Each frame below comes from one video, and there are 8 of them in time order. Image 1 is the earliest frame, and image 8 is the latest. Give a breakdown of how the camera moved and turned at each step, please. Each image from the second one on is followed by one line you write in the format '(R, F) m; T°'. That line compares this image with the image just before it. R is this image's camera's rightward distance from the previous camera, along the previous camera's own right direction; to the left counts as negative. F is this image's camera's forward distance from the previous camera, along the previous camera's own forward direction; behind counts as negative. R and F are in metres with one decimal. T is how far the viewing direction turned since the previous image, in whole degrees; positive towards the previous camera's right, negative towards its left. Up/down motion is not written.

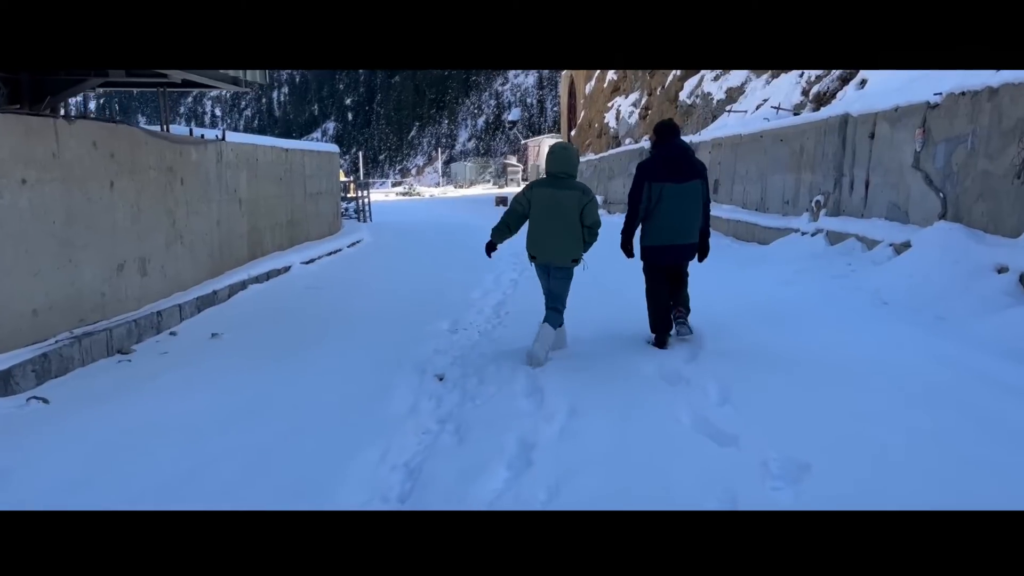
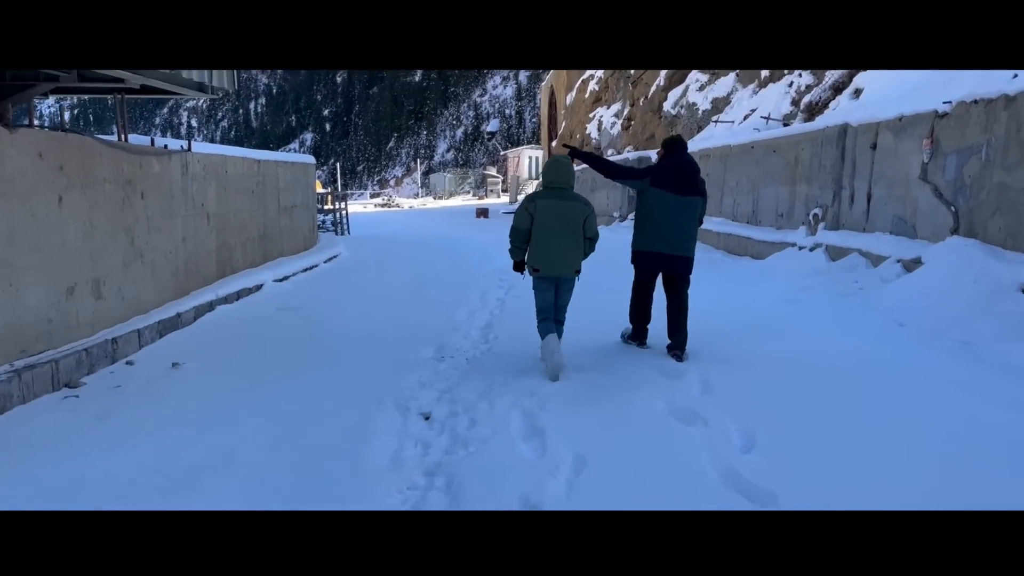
(-0.1, +0.5) m; +1°
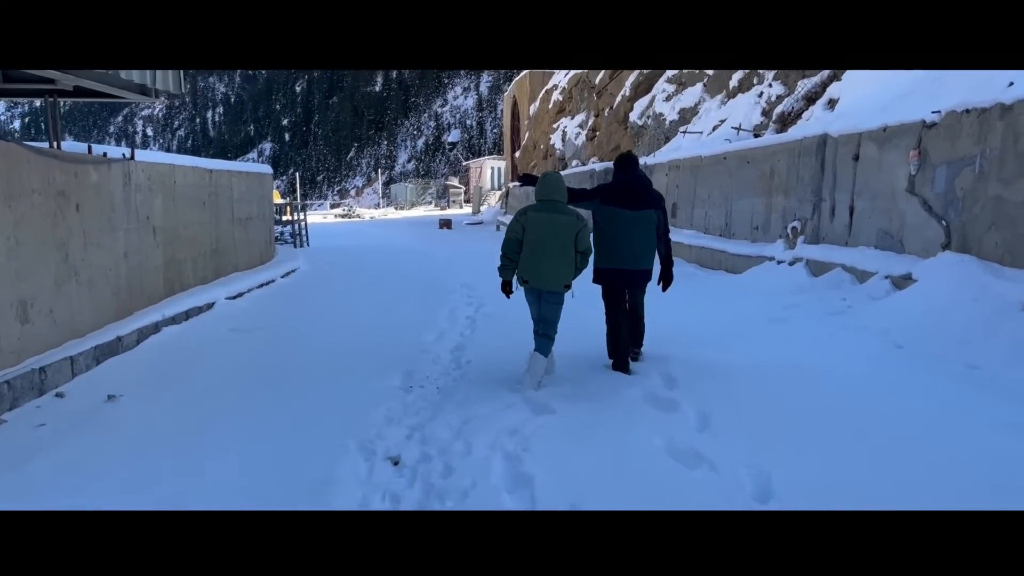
(-0.1, +0.4) m; +3°
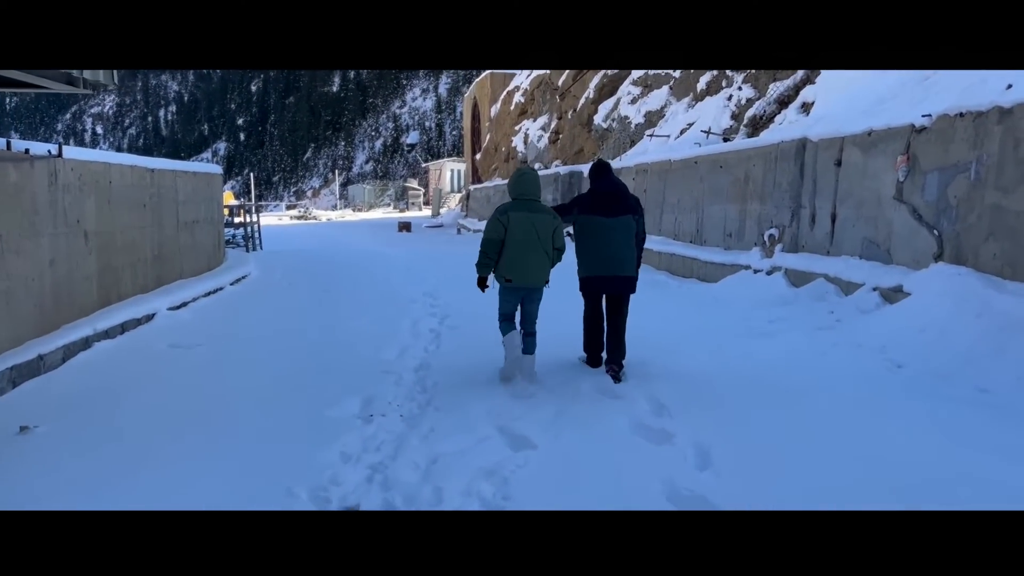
(-0.1, +0.5) m; +3°
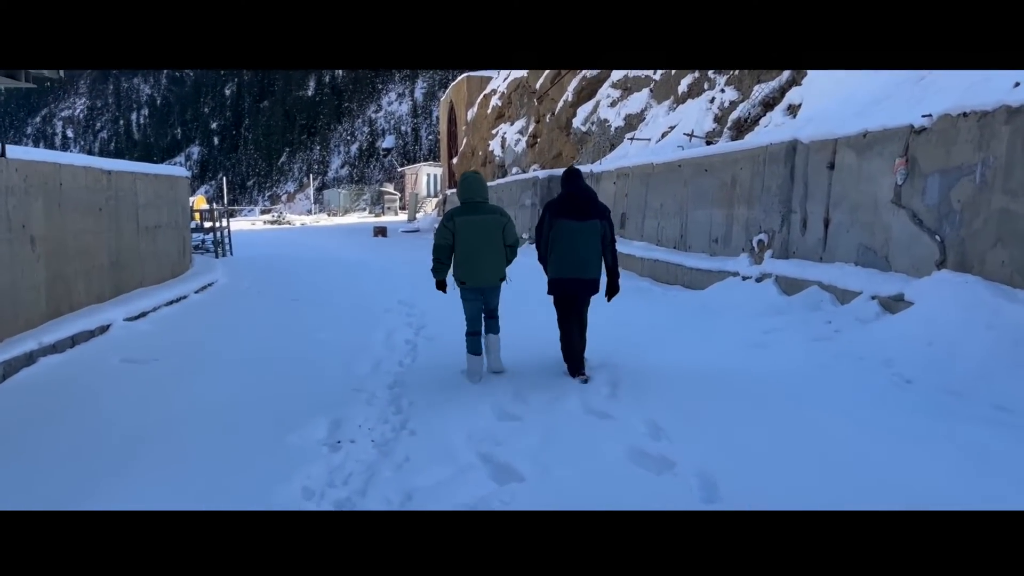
(0.0, +0.4) m; +2°
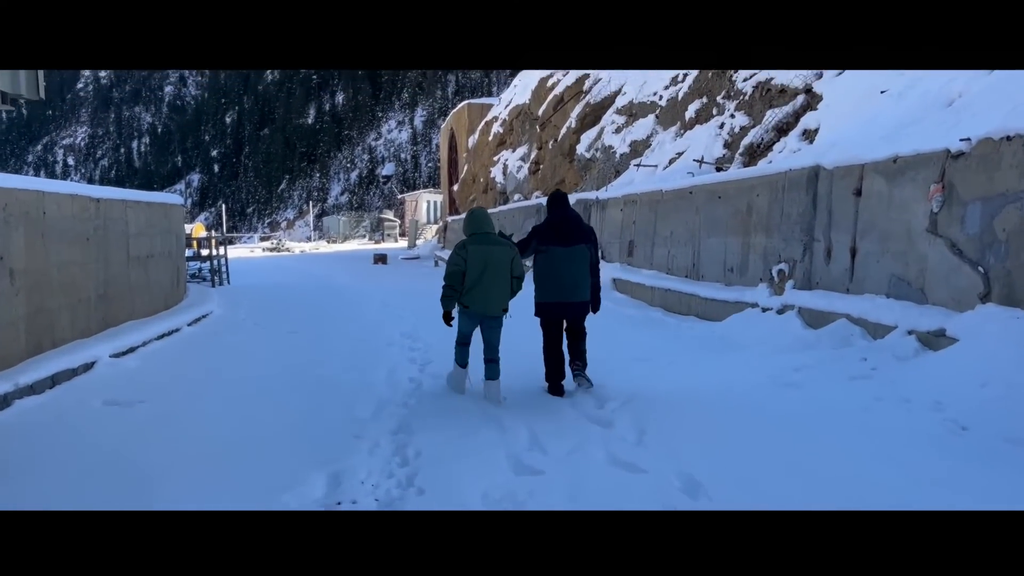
(-0.1, +0.4) m; 0°
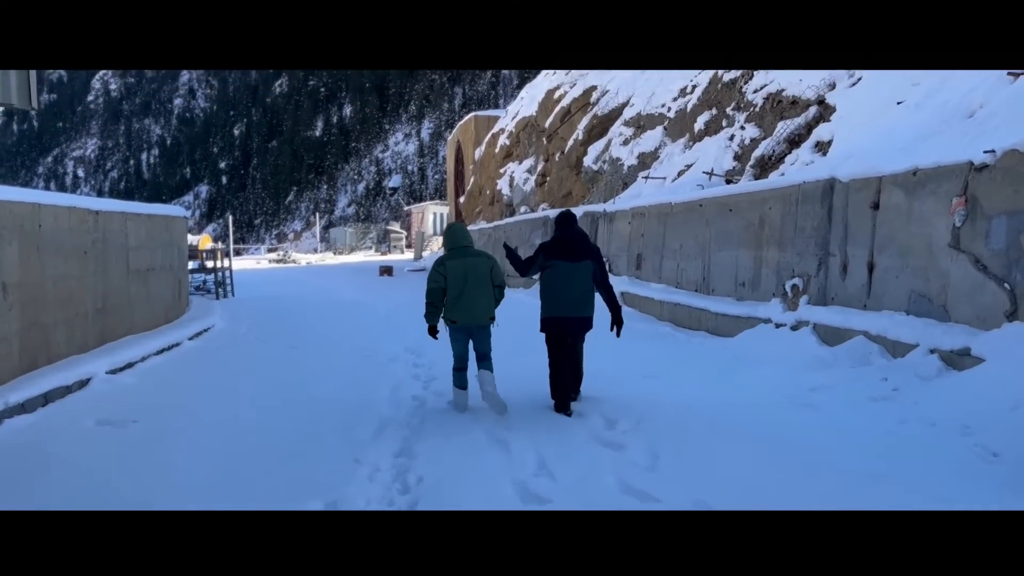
(0.0, +0.2) m; 0°
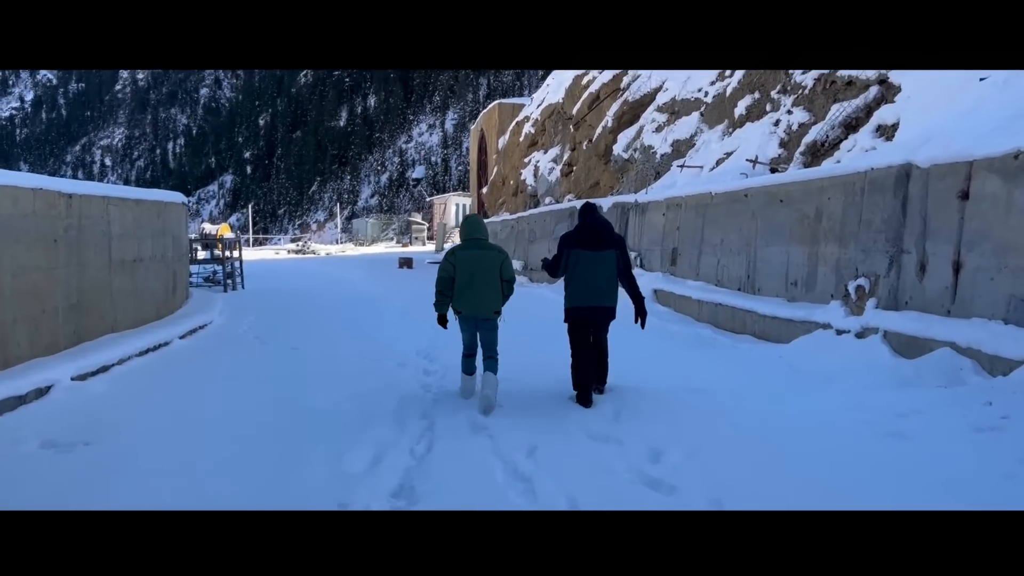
(0.0, +0.9) m; -2°
